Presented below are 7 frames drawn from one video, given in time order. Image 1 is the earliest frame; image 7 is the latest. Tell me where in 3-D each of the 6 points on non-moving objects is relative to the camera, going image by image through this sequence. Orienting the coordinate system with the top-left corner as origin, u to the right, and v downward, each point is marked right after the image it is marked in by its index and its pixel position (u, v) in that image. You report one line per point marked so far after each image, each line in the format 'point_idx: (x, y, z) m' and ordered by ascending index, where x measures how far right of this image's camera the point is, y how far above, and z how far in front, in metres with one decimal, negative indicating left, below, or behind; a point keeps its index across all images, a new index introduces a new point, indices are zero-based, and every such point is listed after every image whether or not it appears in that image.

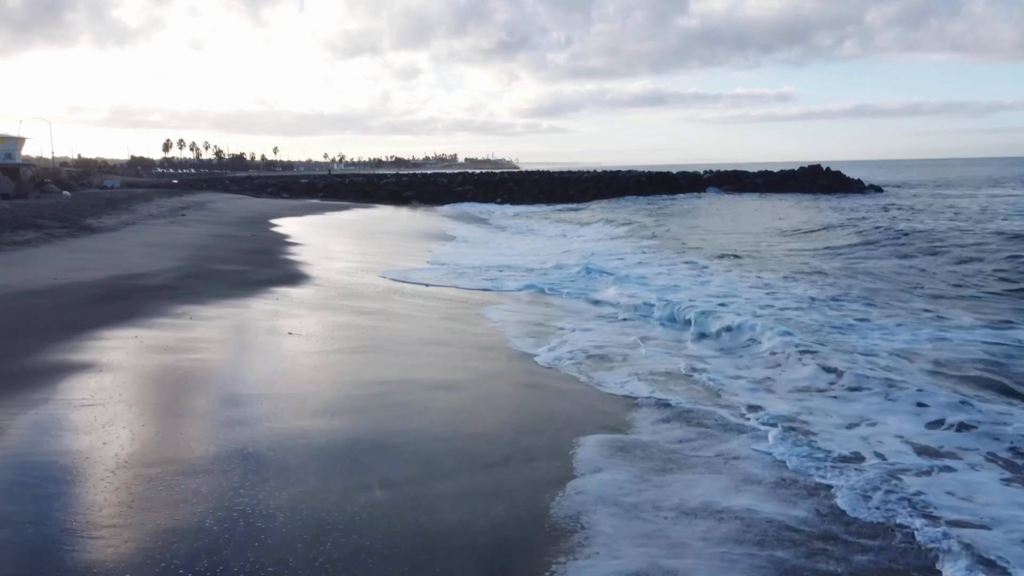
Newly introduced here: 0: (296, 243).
0: (-2.9, +0.6, +10.4) m
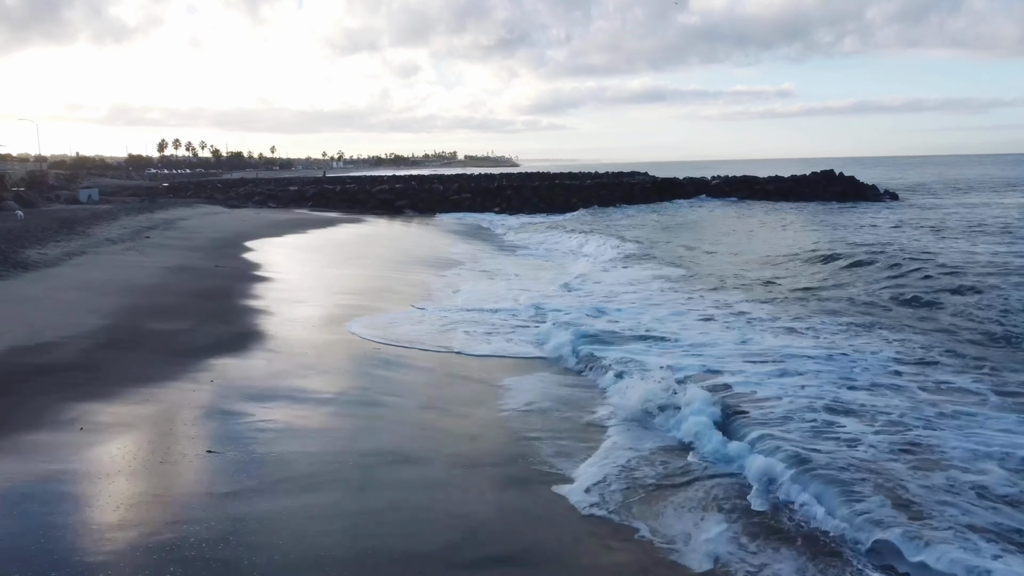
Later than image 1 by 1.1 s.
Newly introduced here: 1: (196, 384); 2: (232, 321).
0: (-2.9, +0.1, +9.1) m
1: (-2.0, -0.6, +4.7) m
2: (-2.3, -0.3, +6.4) m
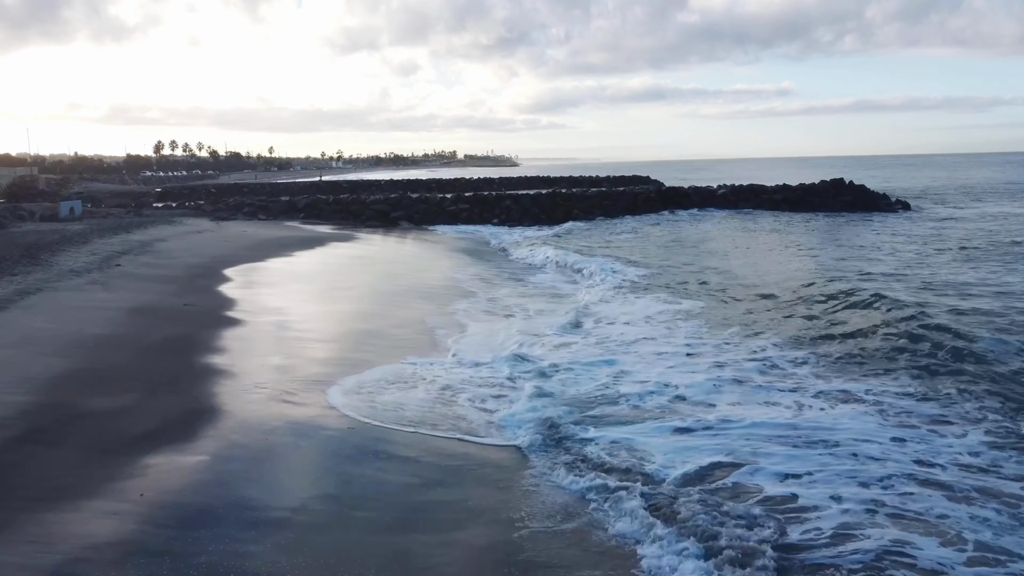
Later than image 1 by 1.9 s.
0: (-2.9, -0.3, +8.2) m
1: (-1.9, -1.1, +3.8) m
2: (-2.3, -0.7, +5.5) m
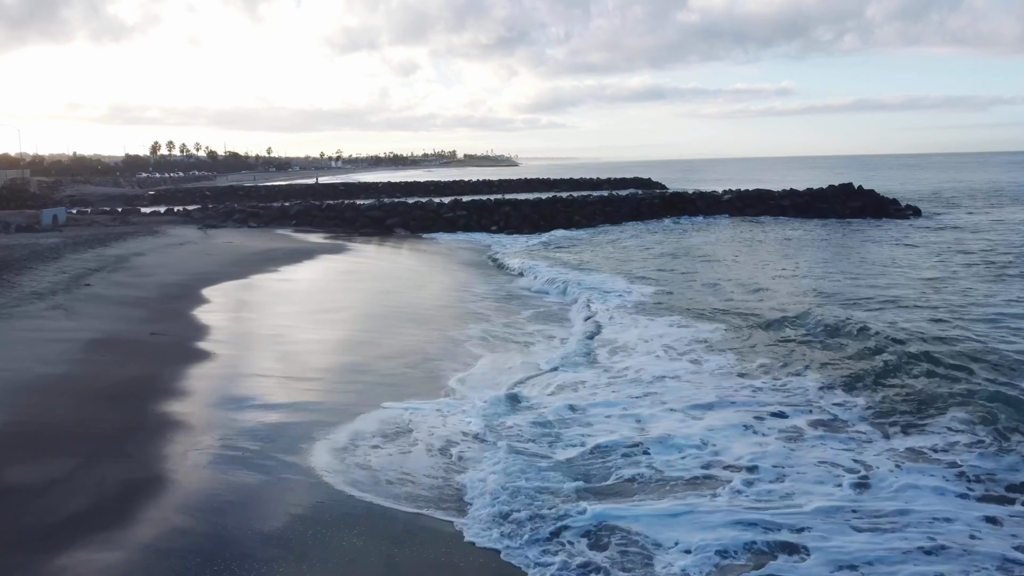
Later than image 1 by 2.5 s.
0: (-2.9, -0.6, +7.5) m
1: (-2.0, -1.3, +3.0) m
2: (-2.3, -1.0, +4.8) m
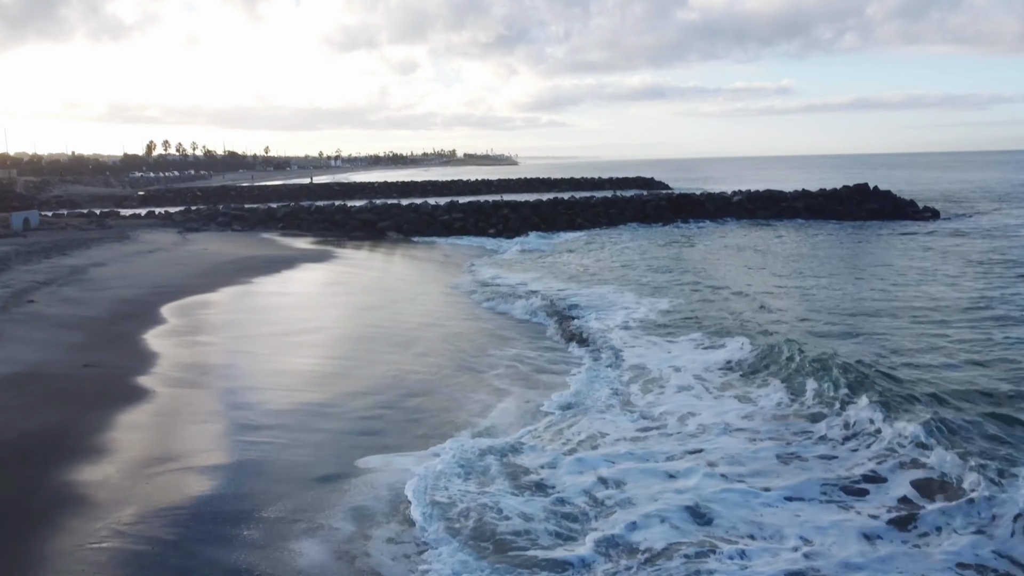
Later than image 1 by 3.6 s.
0: (-2.9, -0.8, +6.3) m
1: (-2.0, -1.6, +1.9) m
2: (-2.4, -1.2, +3.6) m
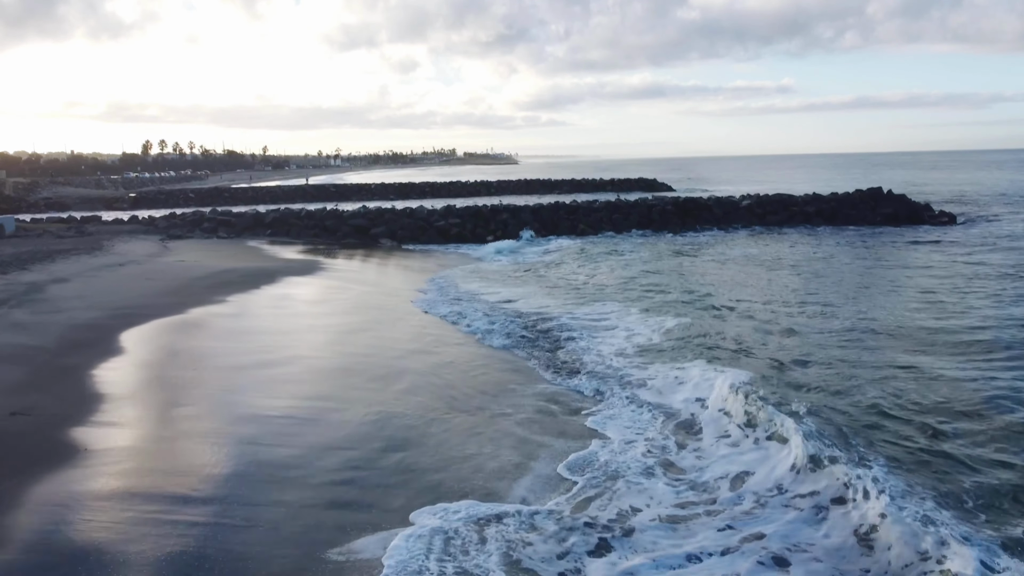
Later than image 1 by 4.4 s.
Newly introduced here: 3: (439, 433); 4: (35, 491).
0: (-2.9, -1.1, +5.4) m
1: (-2.0, -1.8, +0.9) m
2: (-2.4, -1.5, +2.7) m
3: (-0.6, -1.1, +6.1) m
4: (-2.9, -1.2, +4.6) m
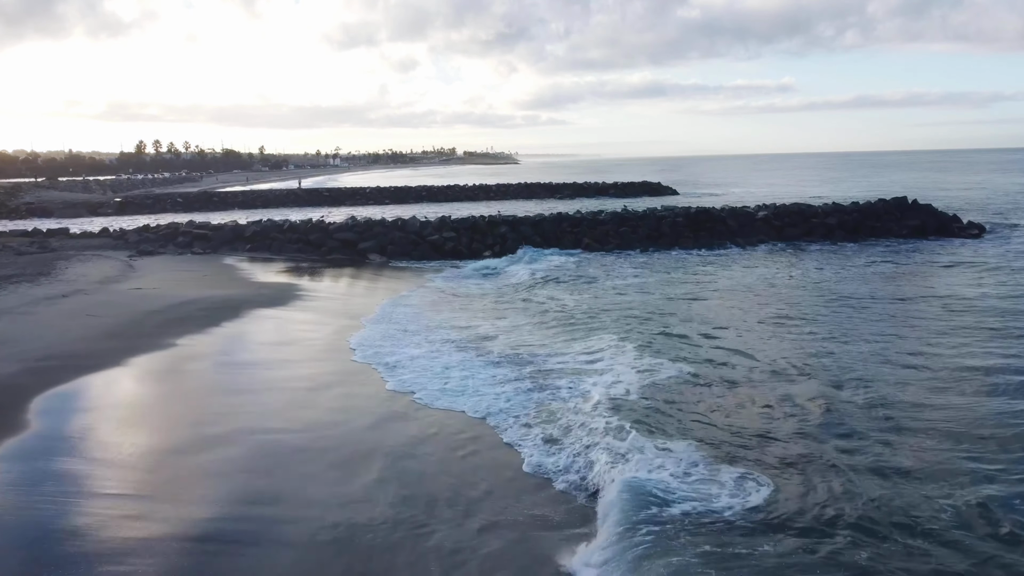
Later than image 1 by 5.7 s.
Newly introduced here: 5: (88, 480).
0: (-3.0, -1.6, +3.8) m
1: (-2.0, -2.3, -0.6) m
2: (-2.4, -2.0, +1.2) m
3: (-0.6, -1.6, +4.6) m
4: (-2.9, -1.7, +3.1) m
5: (-3.0, -1.3, +5.6) m
